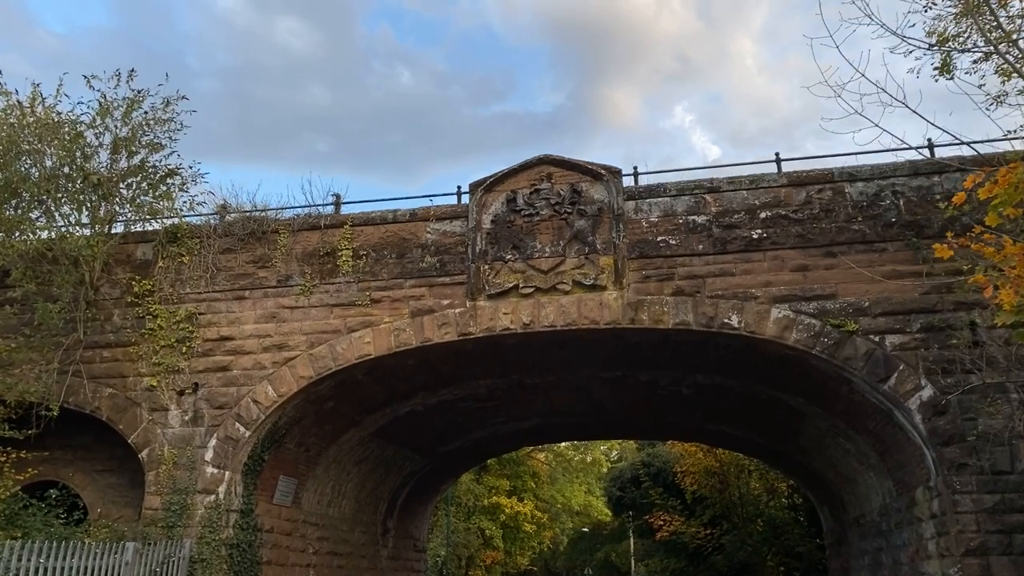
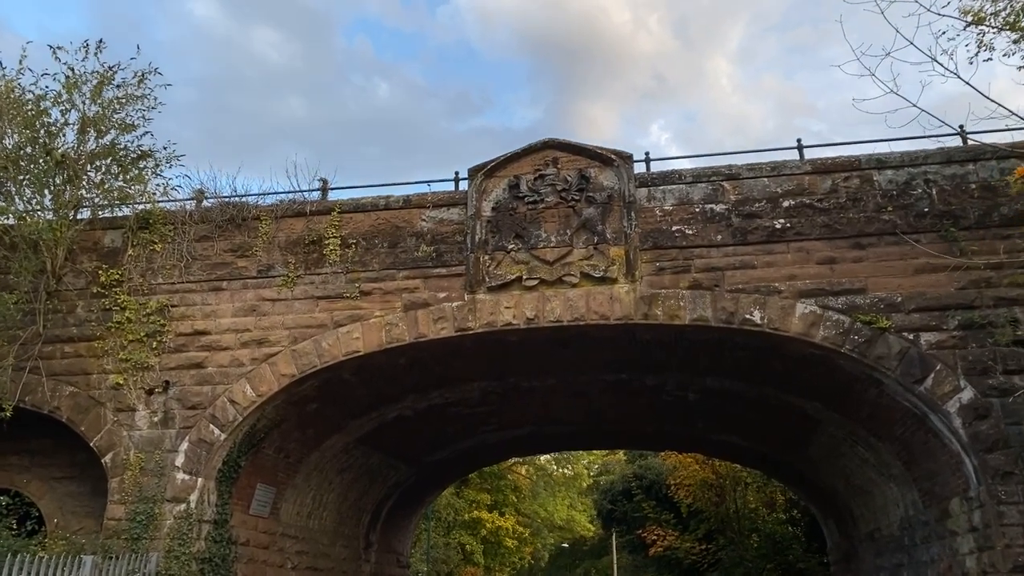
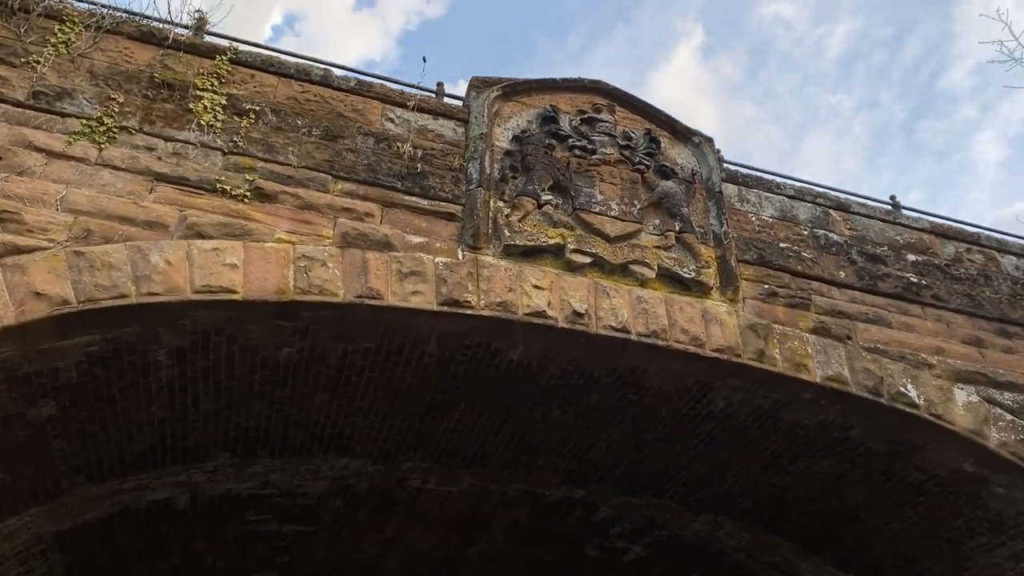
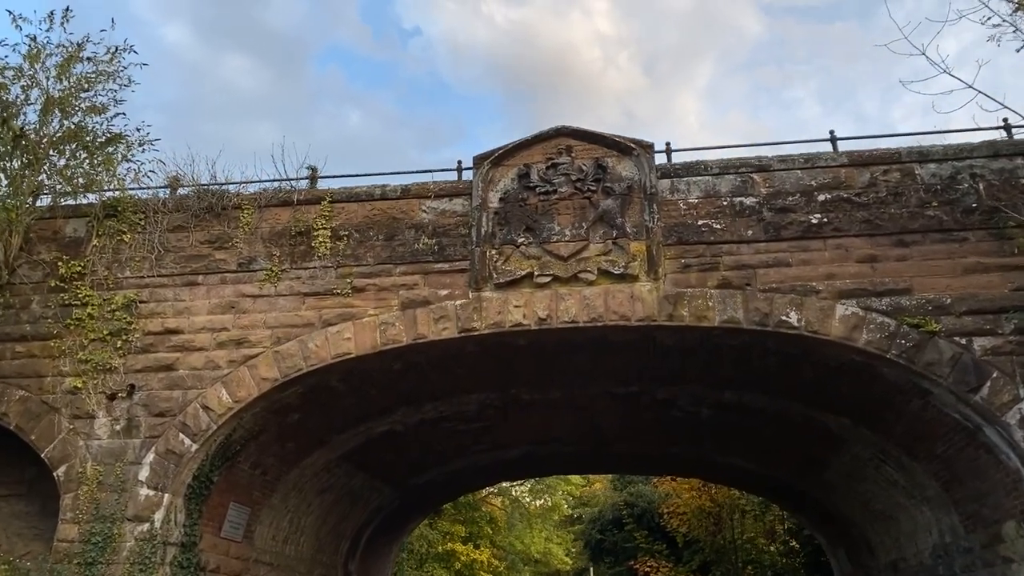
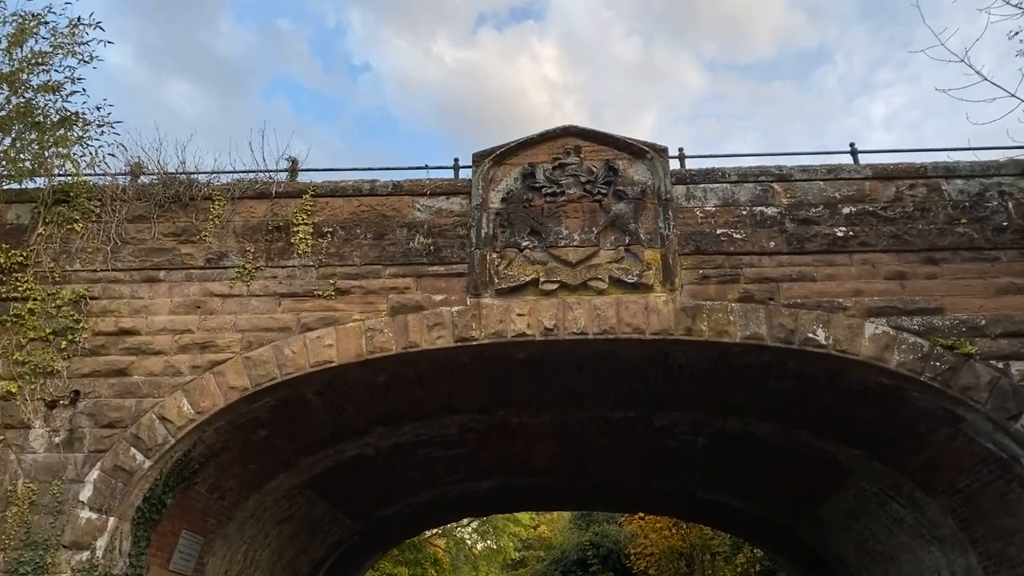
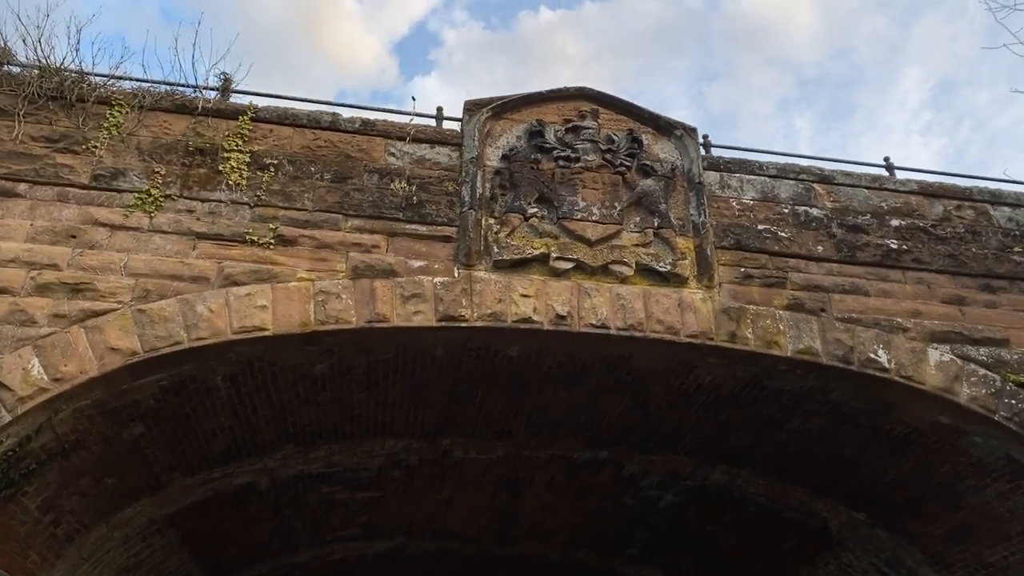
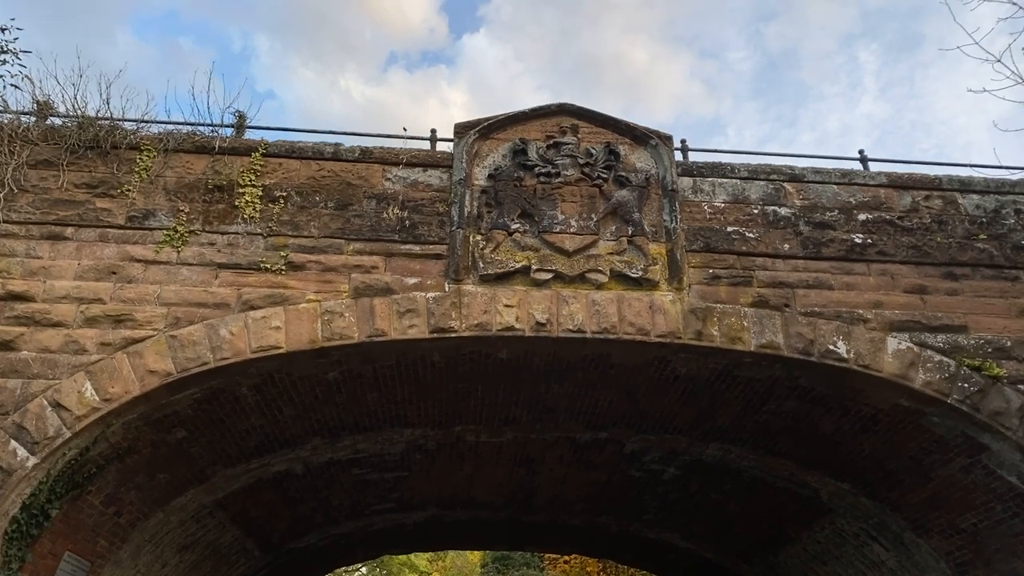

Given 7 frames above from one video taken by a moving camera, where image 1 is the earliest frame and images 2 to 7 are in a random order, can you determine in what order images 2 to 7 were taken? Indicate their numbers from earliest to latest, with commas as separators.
2, 4, 5, 7, 6, 3
